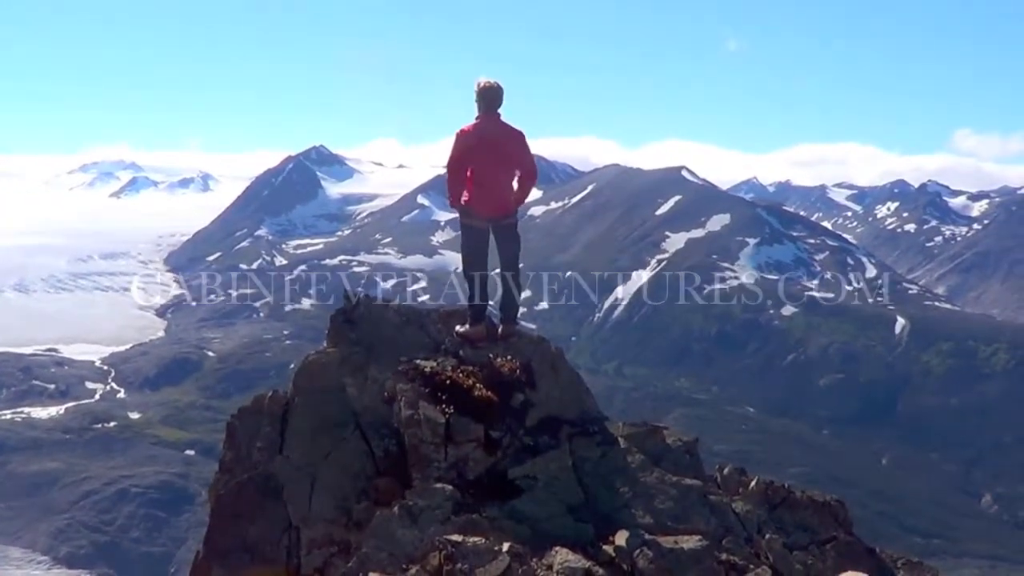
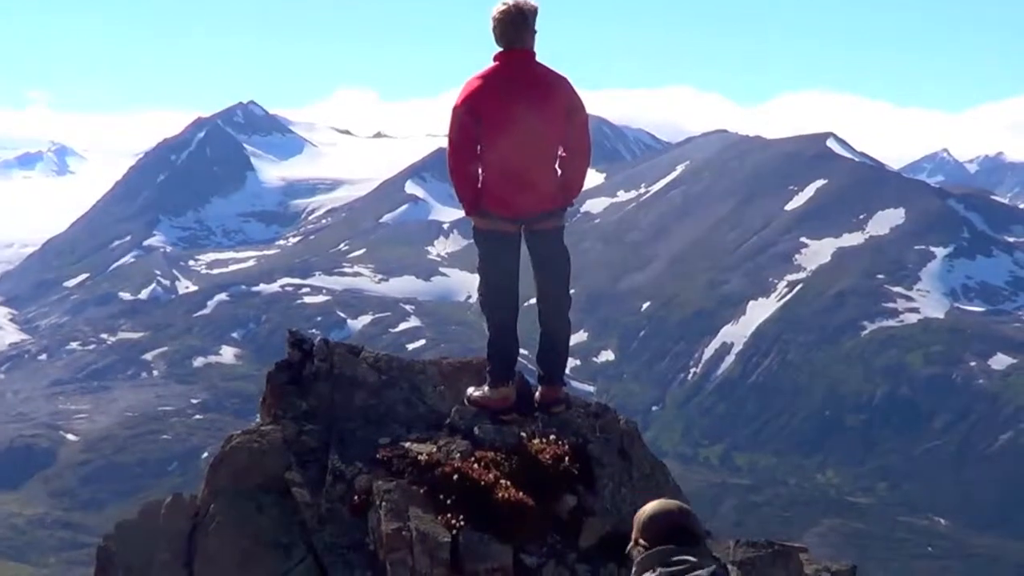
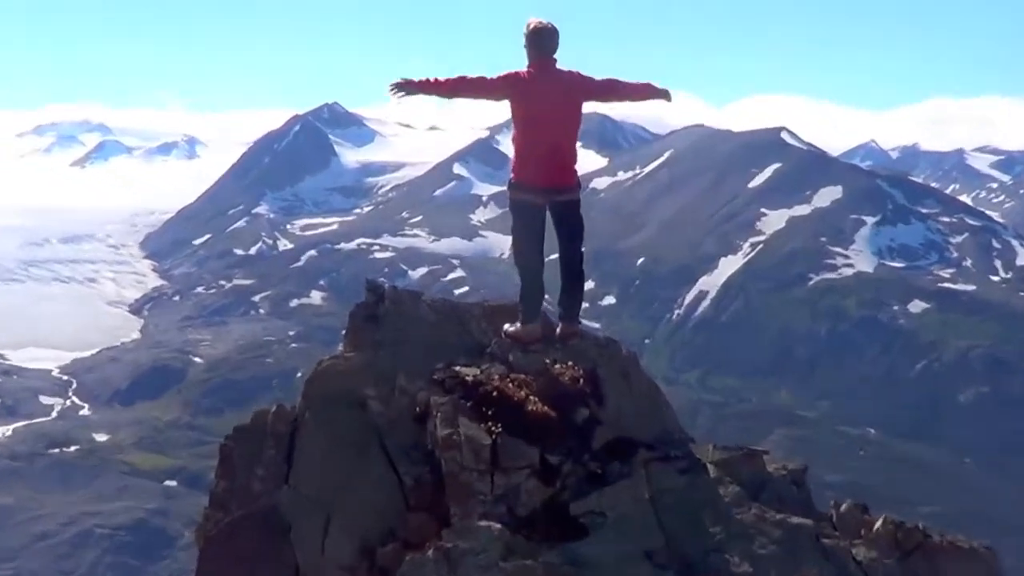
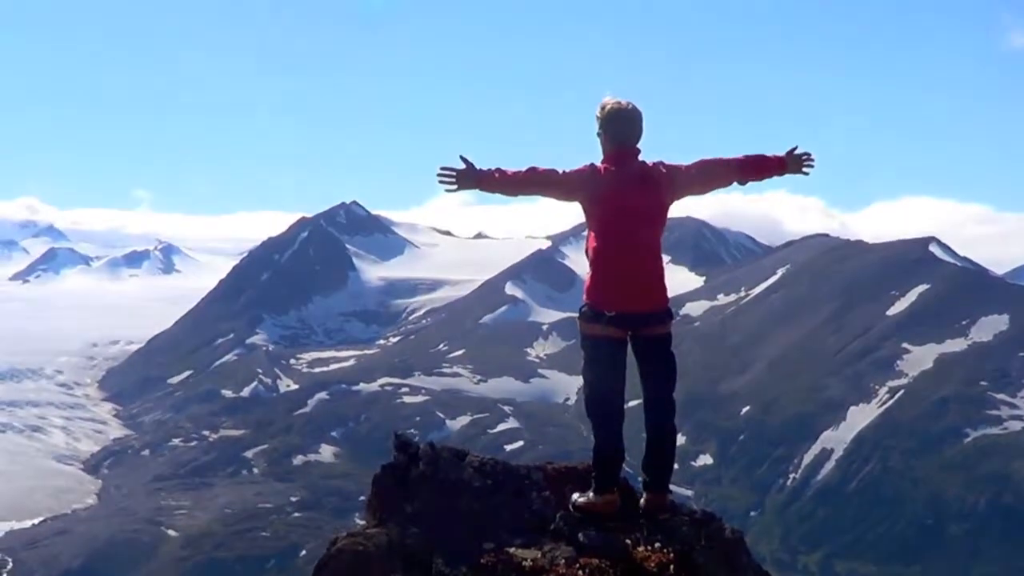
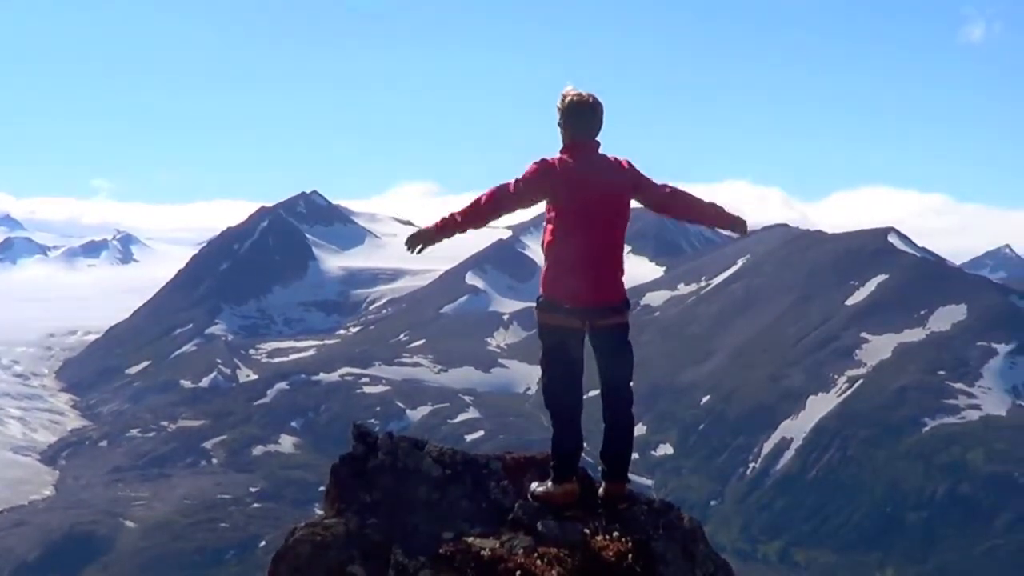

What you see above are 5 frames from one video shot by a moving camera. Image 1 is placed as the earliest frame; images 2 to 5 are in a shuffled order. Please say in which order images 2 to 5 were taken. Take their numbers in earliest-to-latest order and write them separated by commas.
3, 4, 5, 2
